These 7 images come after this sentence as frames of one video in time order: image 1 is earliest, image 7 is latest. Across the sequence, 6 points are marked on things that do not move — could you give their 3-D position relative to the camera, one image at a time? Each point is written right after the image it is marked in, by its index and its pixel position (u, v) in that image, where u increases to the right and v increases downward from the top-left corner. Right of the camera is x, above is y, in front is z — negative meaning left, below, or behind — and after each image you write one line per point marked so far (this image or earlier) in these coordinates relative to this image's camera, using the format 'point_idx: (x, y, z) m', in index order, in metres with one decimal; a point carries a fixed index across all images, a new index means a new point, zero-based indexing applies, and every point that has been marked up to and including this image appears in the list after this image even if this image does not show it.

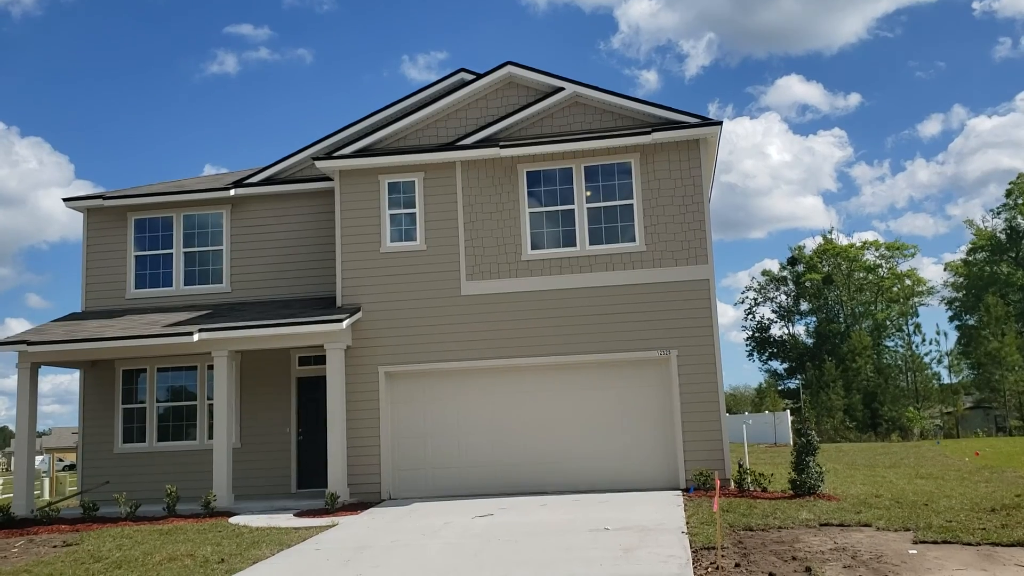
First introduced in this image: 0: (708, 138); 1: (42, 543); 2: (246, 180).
0: (+3.3, +2.5, +14.2) m
1: (-6.8, -3.7, +12.1) m
2: (-5.2, +2.1, +16.4) m
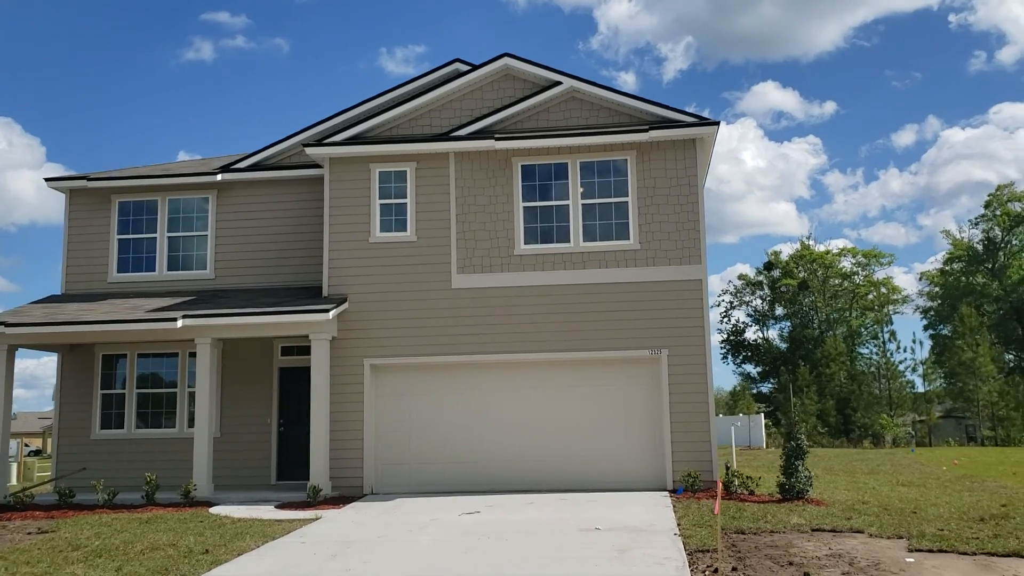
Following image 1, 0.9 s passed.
0: (+3.3, +2.5, +14.1) m
1: (-7.0, -3.4, +11.7) m
2: (-5.3, +2.4, +16.1) m
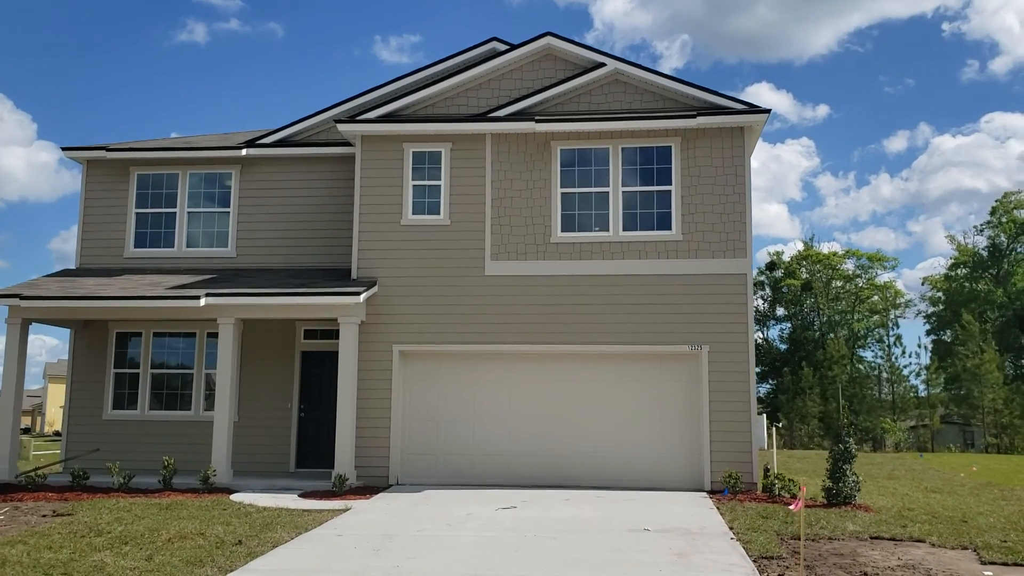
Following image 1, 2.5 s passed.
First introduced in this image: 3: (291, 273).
0: (+3.9, +2.6, +13.6) m
1: (-6.5, -3.0, +11.2) m
2: (-4.7, +2.7, +15.5) m
3: (-3.9, +0.3, +14.8) m
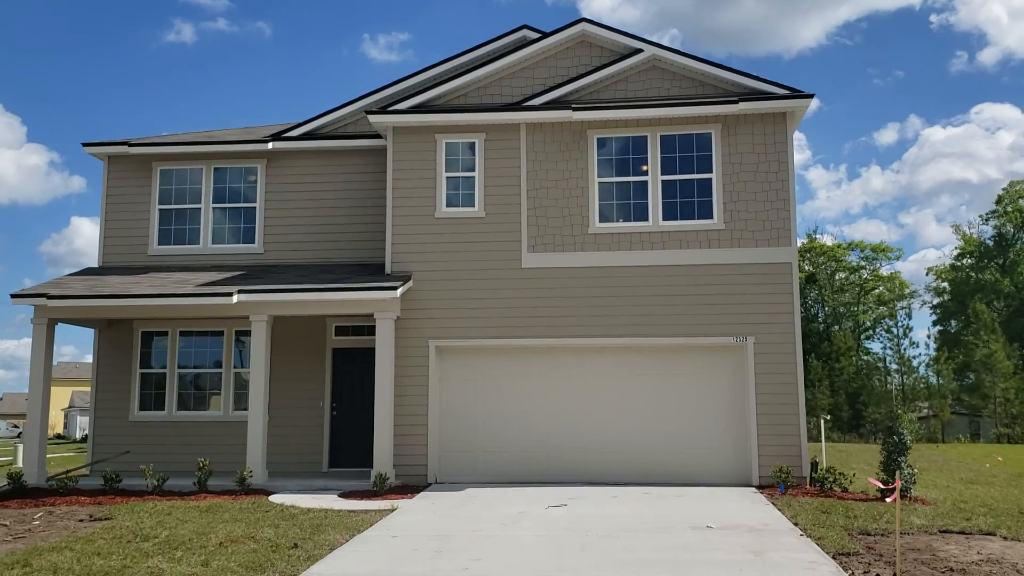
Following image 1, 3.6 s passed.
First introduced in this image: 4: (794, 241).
0: (+4.5, +2.8, +13.2) m
1: (-5.8, -3.0, +10.9) m
2: (-4.1, +2.8, +15.2) m
3: (-3.3, +0.3, +14.5) m
4: (+4.4, +0.7, +13.1) m
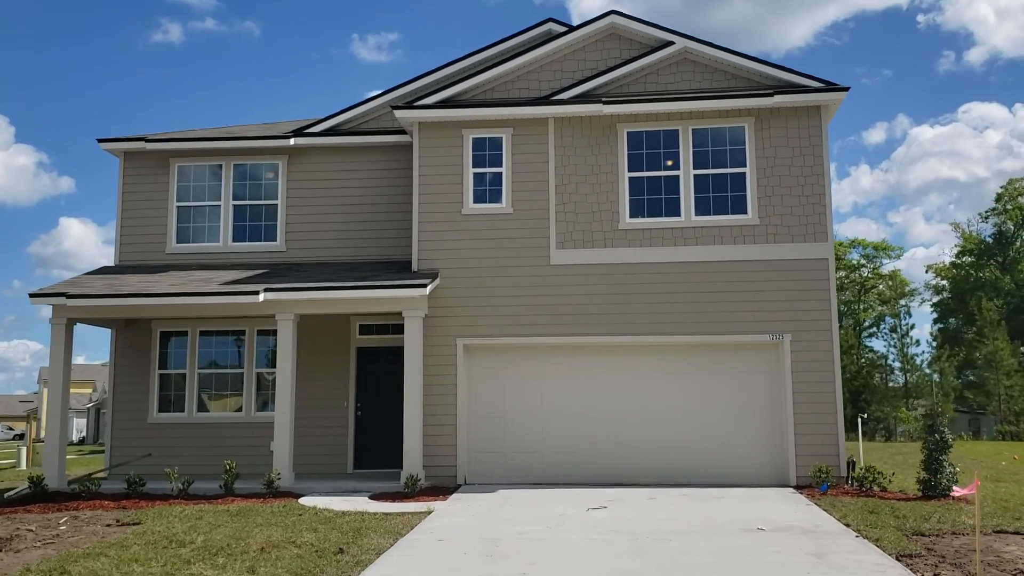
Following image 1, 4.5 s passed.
0: (+5.0, +2.9, +13.0) m
1: (-5.3, -2.9, +10.6) m
2: (-3.7, +2.8, +14.9) m
3: (-2.8, +0.4, +14.2) m
4: (+4.9, +0.8, +12.8) m
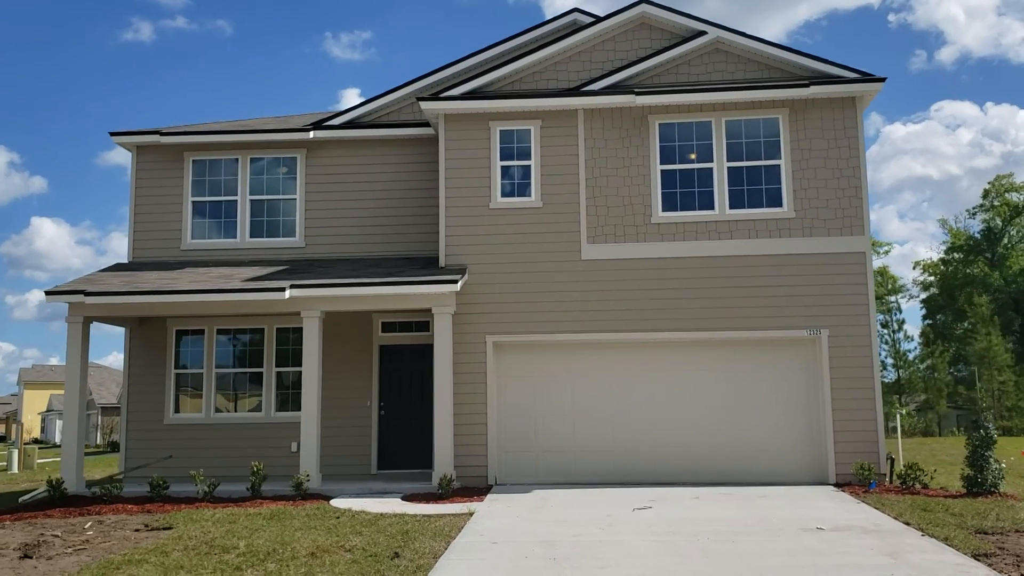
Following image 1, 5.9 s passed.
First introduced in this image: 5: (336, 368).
0: (+5.4, +2.9, +12.8) m
1: (-4.8, -2.9, +10.2) m
2: (-3.2, +2.9, +14.5) m
3: (-2.4, +0.4, +13.9) m
4: (+5.3, +0.9, +12.6) m
5: (-3.0, -1.3, +14.0) m
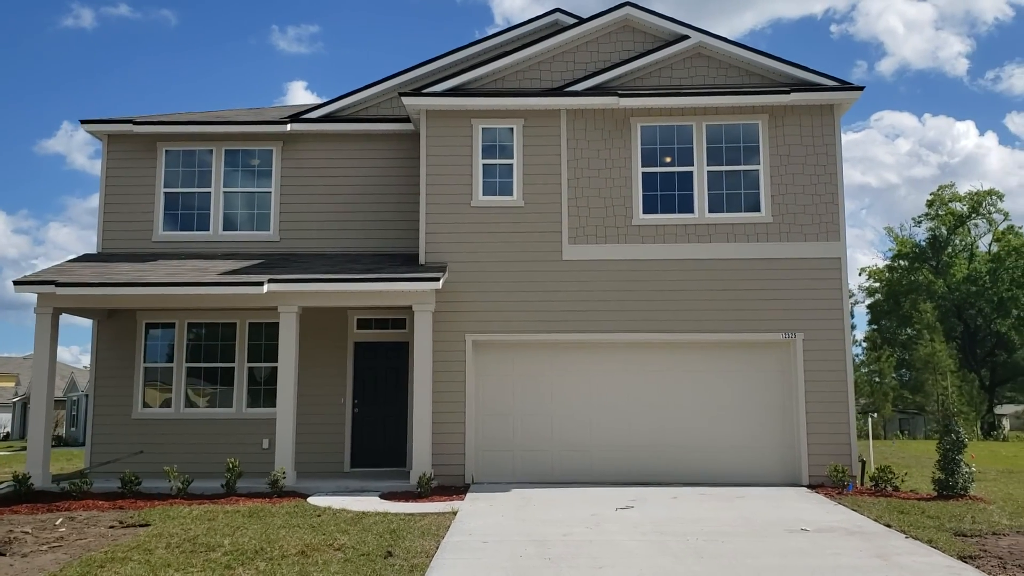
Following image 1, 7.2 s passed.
0: (+5.2, +2.9, +13.1) m
1: (-5.0, -2.8, +9.9) m
2: (-3.5, +3.0, +14.3) m
3: (-2.7, +0.5, +13.7) m
4: (+5.1, +0.8, +12.9) m
5: (-3.3, -1.3, +13.8) m
